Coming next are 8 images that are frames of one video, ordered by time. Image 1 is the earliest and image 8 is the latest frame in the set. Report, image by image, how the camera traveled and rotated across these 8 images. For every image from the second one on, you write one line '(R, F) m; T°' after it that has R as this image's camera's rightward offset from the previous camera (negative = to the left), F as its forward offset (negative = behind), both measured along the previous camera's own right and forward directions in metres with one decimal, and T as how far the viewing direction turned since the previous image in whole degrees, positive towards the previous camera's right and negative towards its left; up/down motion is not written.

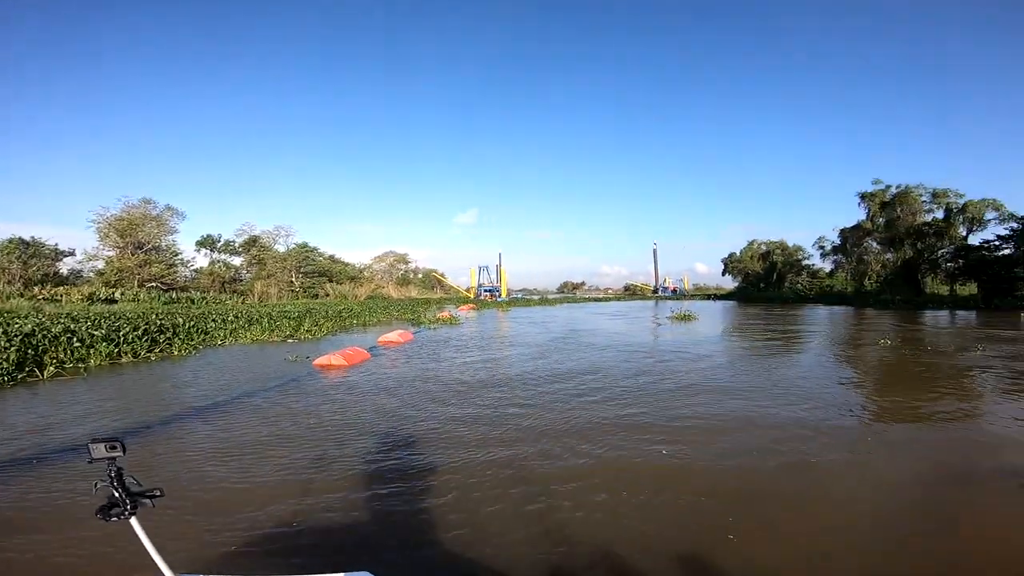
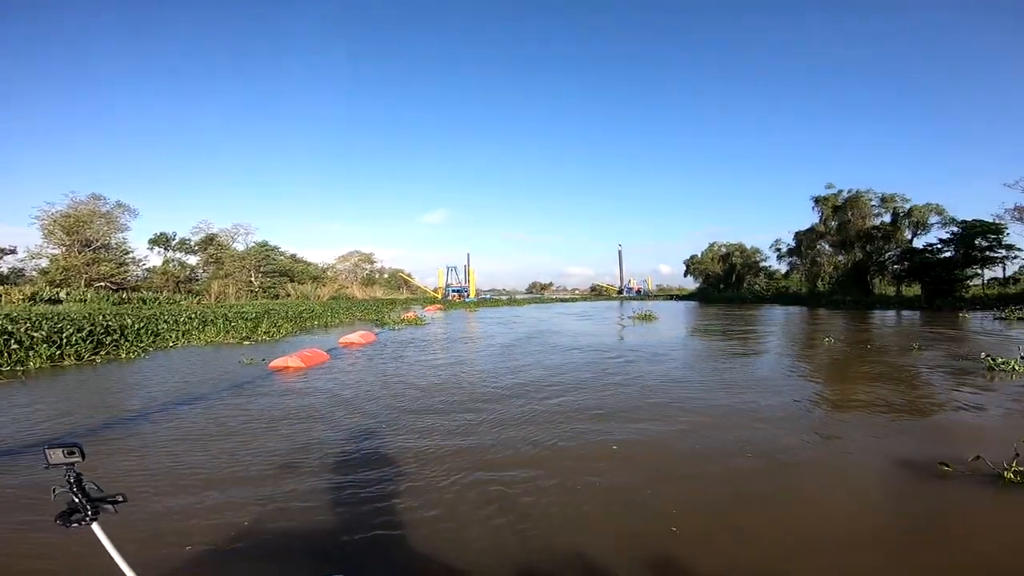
(0.0, 0.0) m; +4°
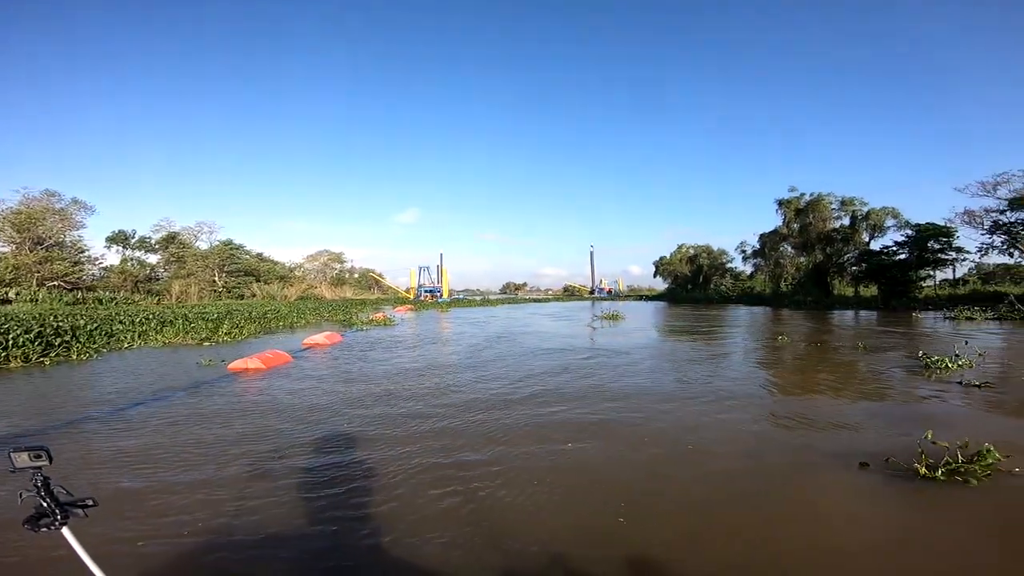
(0.0, 0.0) m; +3°
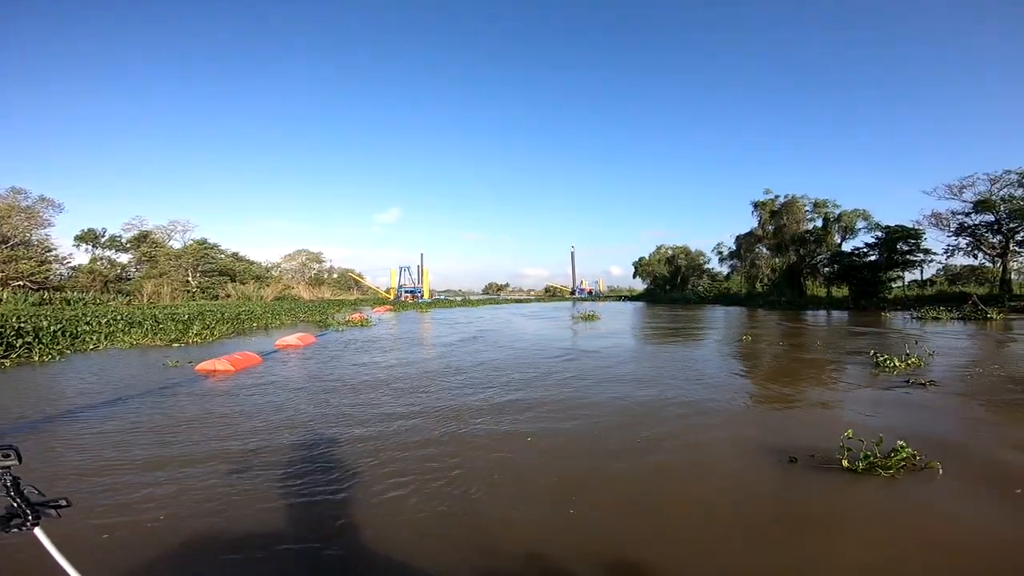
(+0.3, +0.3) m; +2°
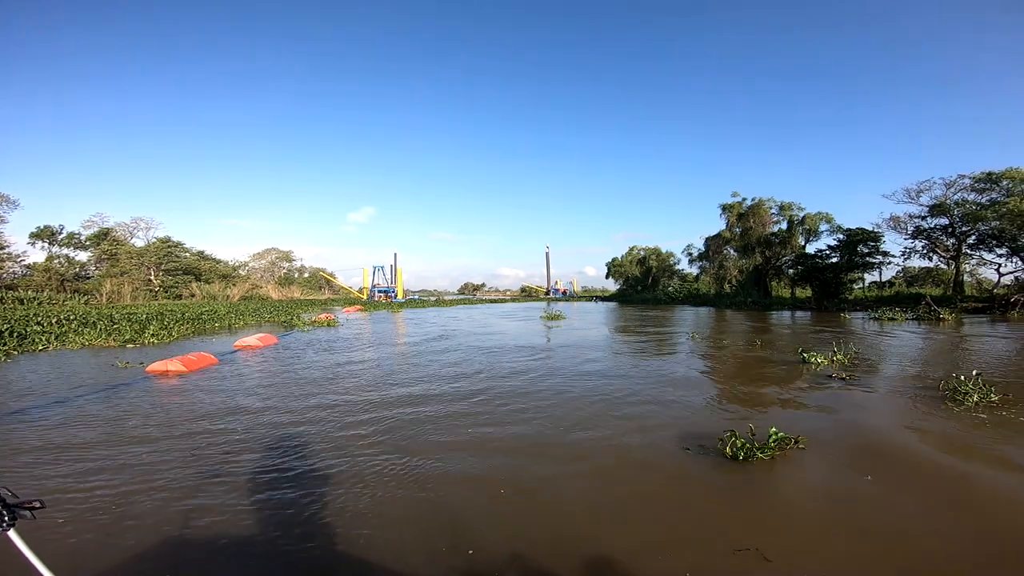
(+0.7, +0.6) m; +3°
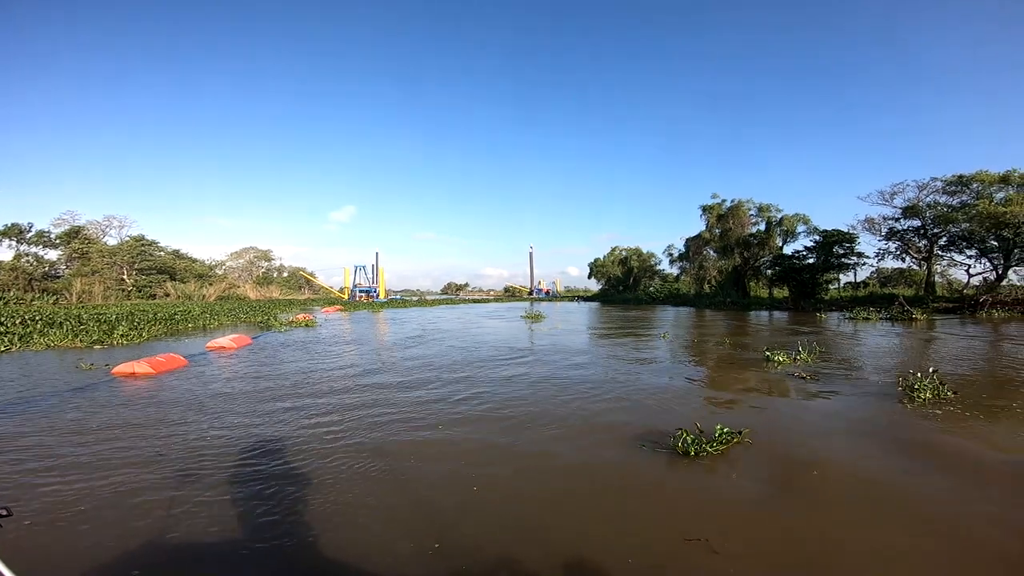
(+0.4, +0.5) m; +2°
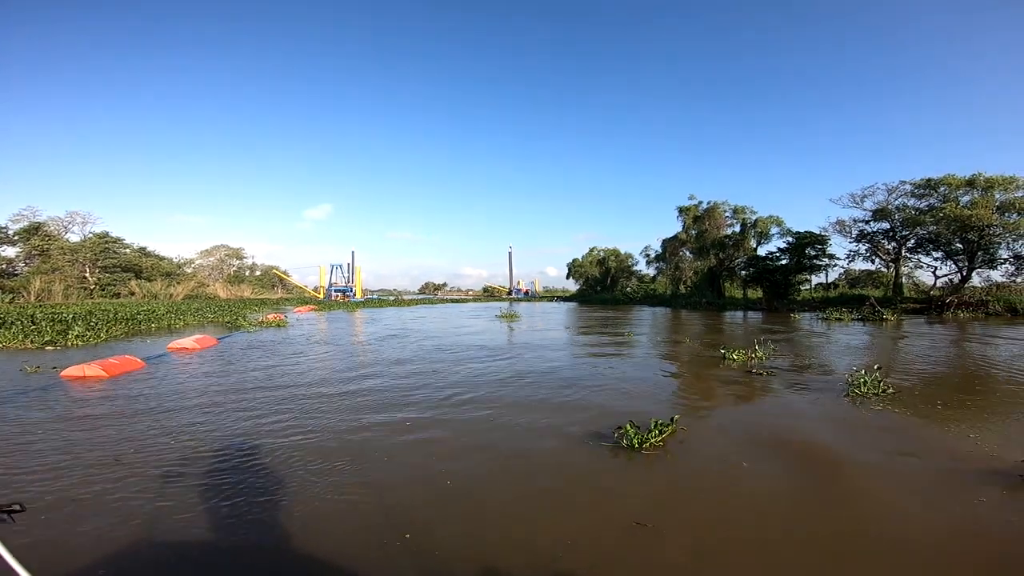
(+0.3, +0.7) m; +3°
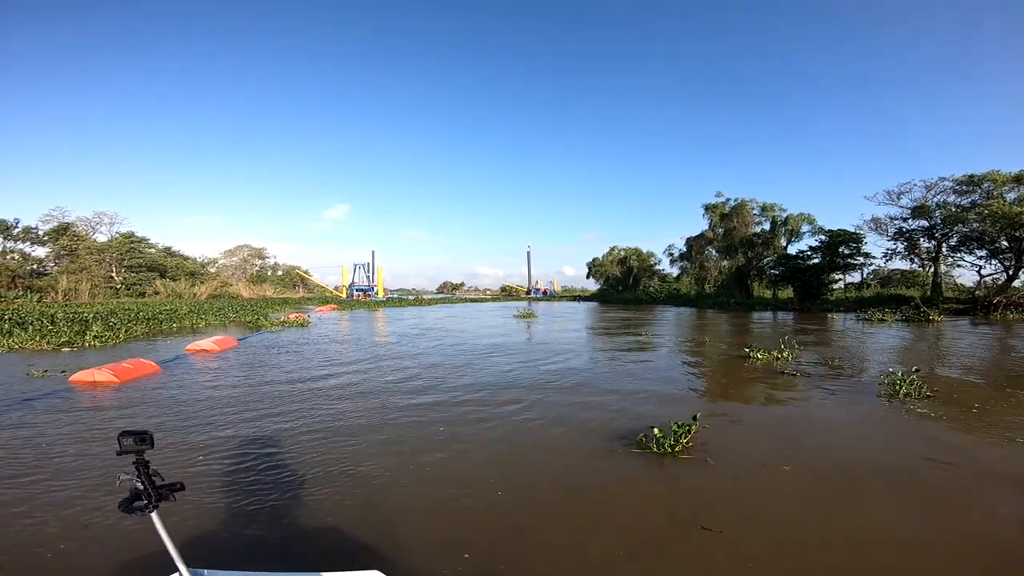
(-1.0, 0.0) m; -2°
